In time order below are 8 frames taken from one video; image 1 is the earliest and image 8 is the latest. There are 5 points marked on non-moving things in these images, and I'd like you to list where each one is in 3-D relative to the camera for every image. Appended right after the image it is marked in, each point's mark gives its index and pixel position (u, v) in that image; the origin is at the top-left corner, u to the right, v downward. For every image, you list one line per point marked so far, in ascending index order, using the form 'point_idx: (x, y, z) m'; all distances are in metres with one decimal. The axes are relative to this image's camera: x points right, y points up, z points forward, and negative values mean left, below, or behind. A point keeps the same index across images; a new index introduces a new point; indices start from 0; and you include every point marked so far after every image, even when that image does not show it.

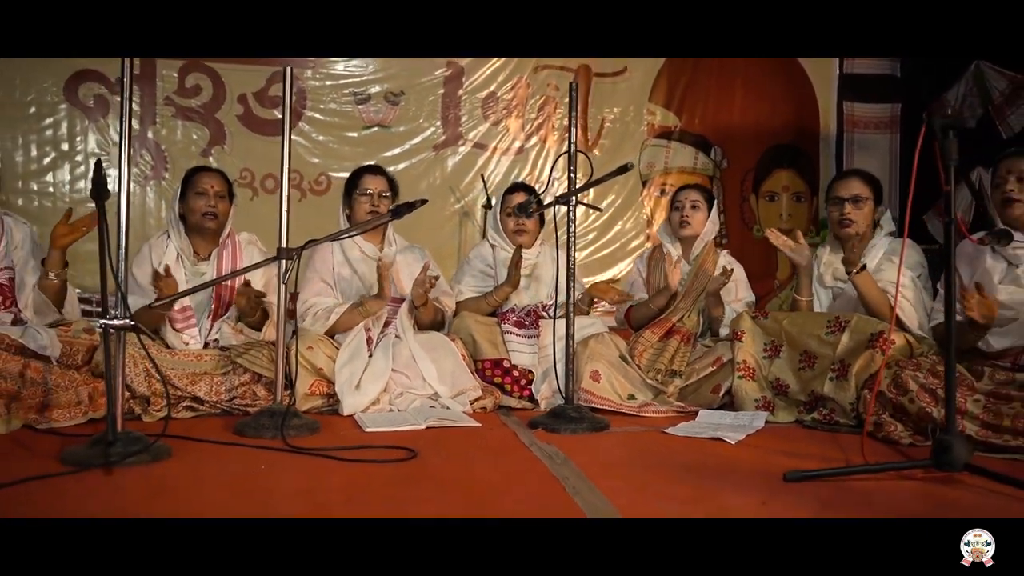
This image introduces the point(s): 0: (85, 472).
0: (-1.1, -0.5, +2.2) m
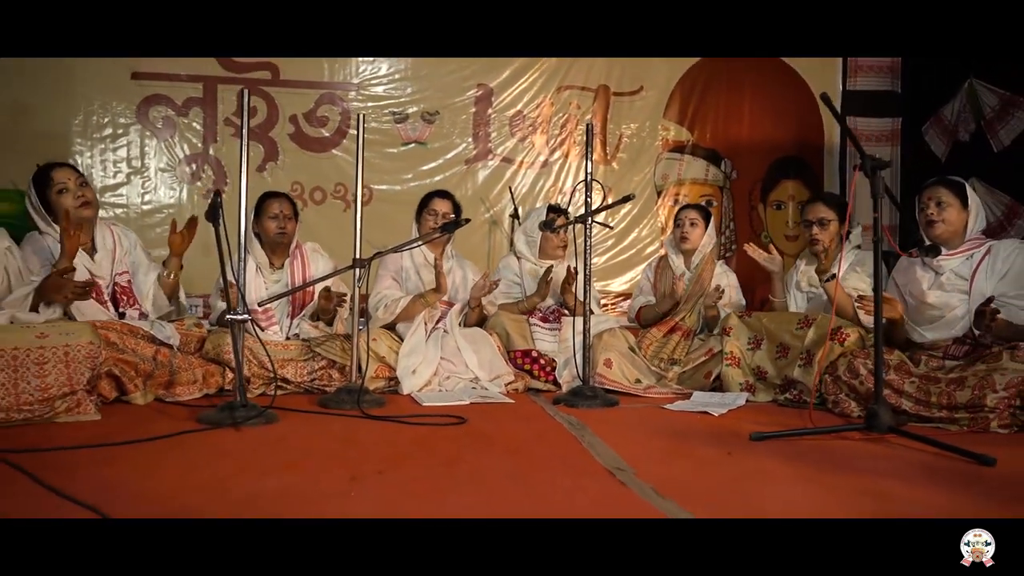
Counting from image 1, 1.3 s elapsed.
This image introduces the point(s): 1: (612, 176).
0: (-1.0, -0.5, +2.9) m
1: (+0.8, +1.0, +6.8) m
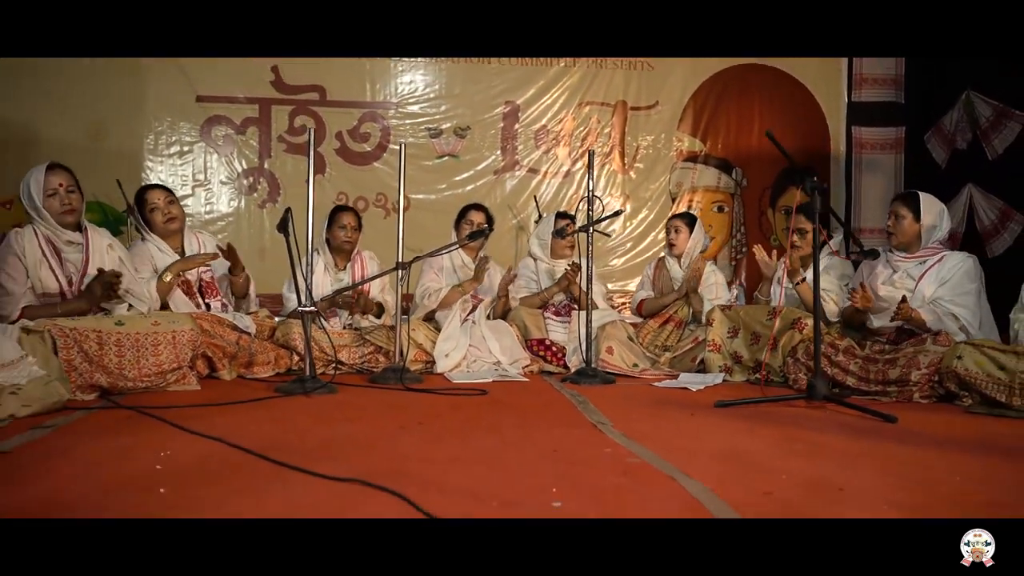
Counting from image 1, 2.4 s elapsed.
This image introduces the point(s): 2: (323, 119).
0: (-1.0, -0.5, +3.7) m
1: (+1.0, +1.0, +7.5) m
2: (-1.6, +1.5, +7.1) m
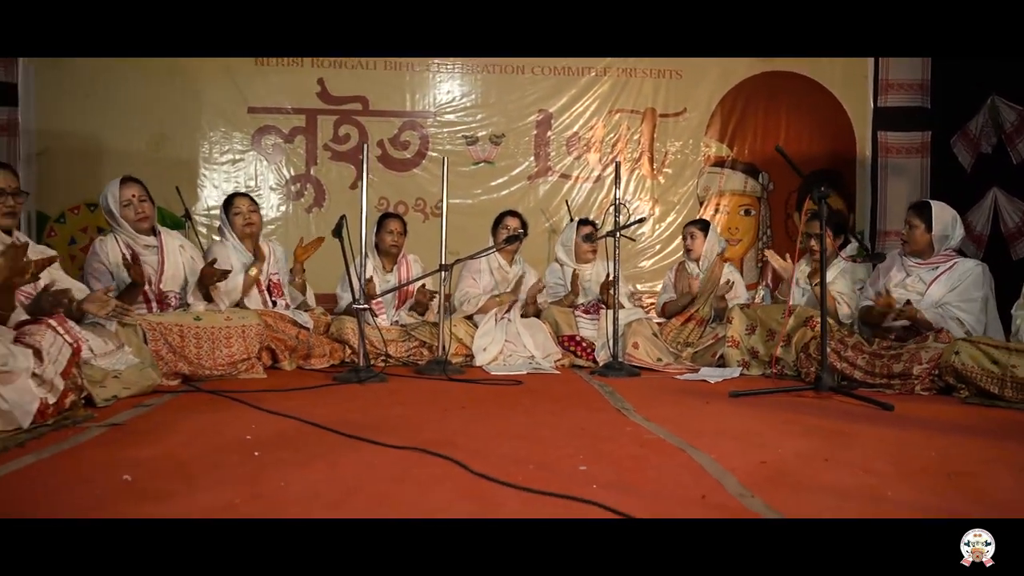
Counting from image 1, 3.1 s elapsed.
0: (-0.8, -0.5, +4.1) m
1: (+1.4, +1.0, +7.8) m
2: (-1.3, +1.5, +7.6) m
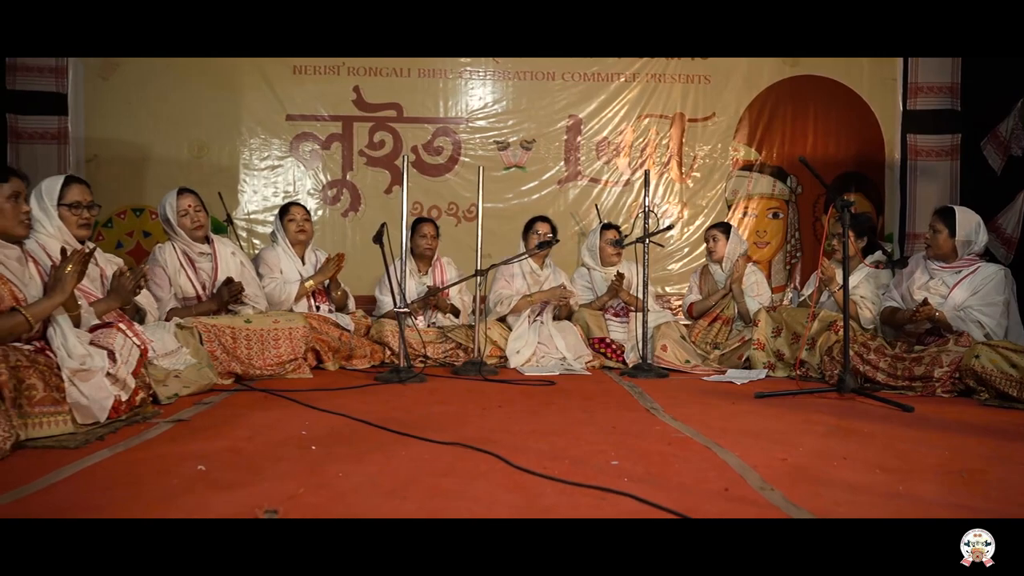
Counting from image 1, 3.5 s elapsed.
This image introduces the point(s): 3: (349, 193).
0: (-0.6, -0.5, +4.3) m
1: (+1.7, +0.9, +8.0) m
2: (-1.1, +1.4, +7.8) m
3: (-1.5, +0.9, +7.8) m
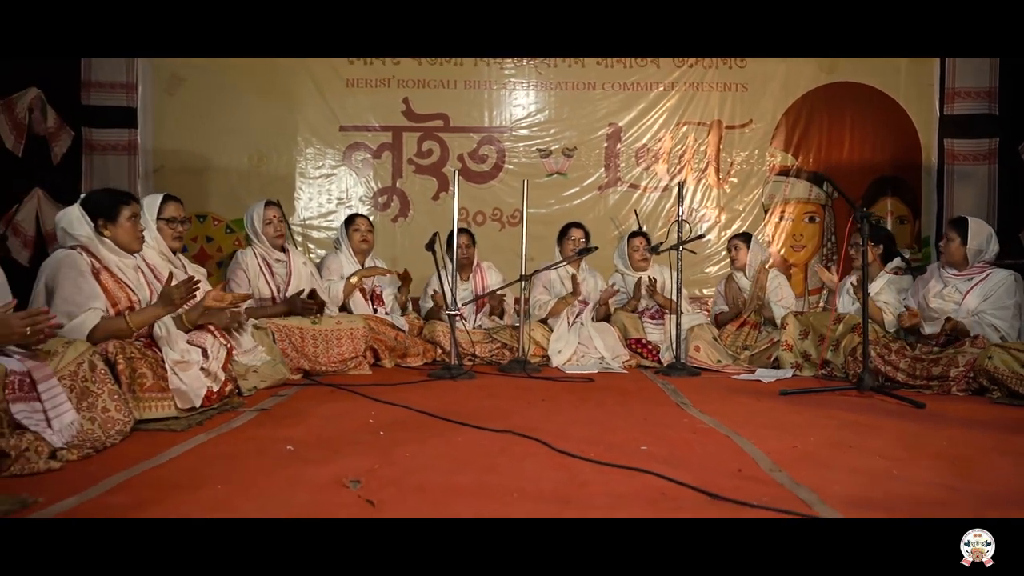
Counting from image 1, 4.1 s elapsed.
0: (-0.4, -0.5, +4.7) m
1: (+2.1, +0.9, +8.2) m
2: (-0.6, +1.4, +8.2) m
3: (-1.1, +0.9, +8.3) m
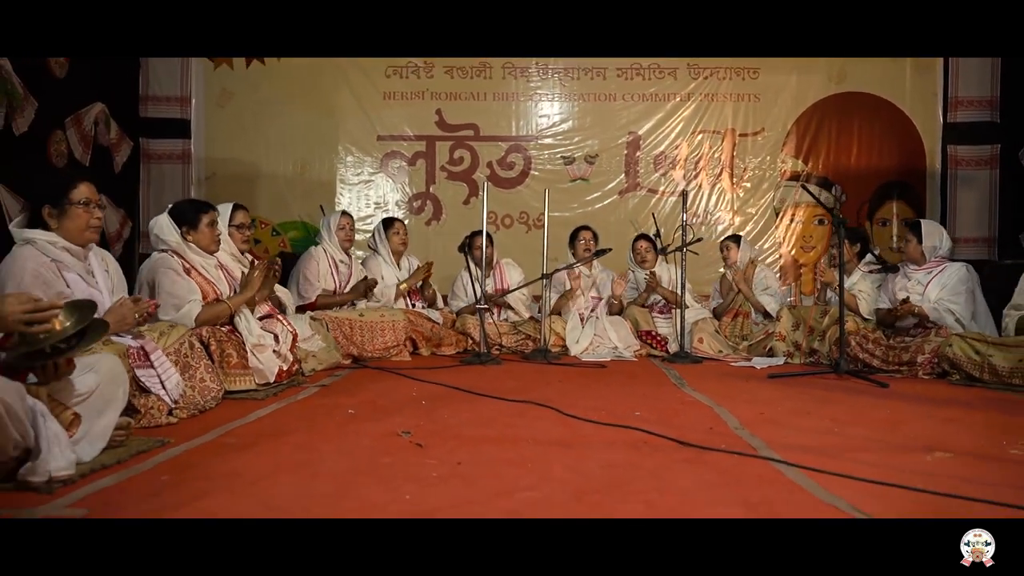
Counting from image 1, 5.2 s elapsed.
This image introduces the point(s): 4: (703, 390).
0: (-0.3, -0.5, +5.4) m
1: (+2.3, +0.9, +8.8) m
2: (-0.4, +1.4, +8.9) m
3: (-0.8, +0.9, +9.0) m
4: (+1.0, -0.5, +4.5) m
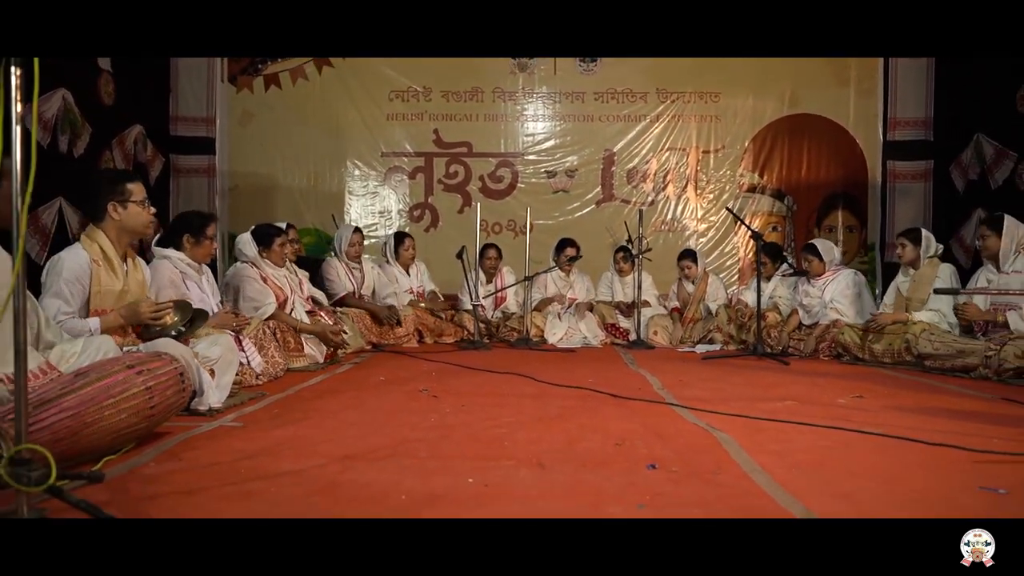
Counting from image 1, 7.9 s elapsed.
0: (-0.3, -0.5, +6.7) m
1: (+2.2, +0.9, +10.1) m
2: (-0.5, +1.4, +10.2) m
3: (-1.0, +0.9, +10.2) m
4: (+0.9, -0.5, +5.8) m
